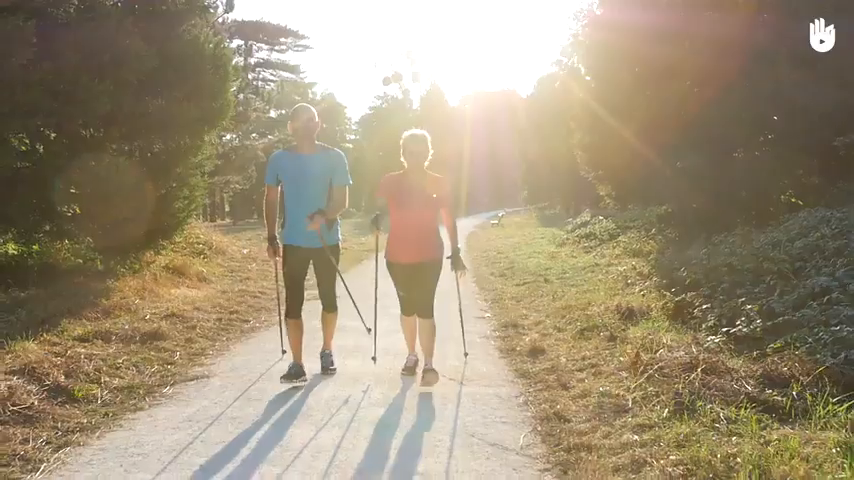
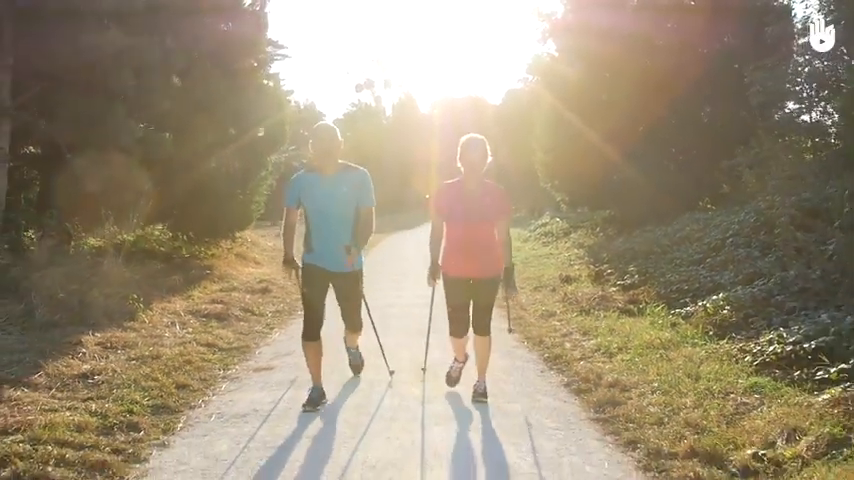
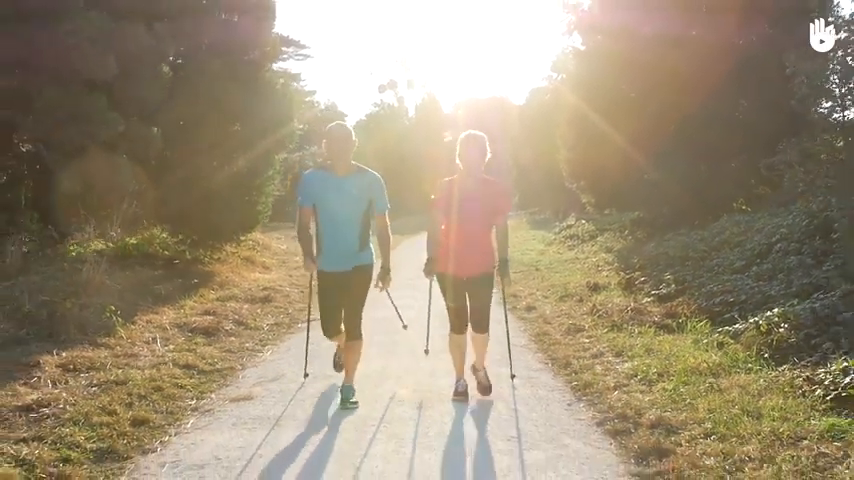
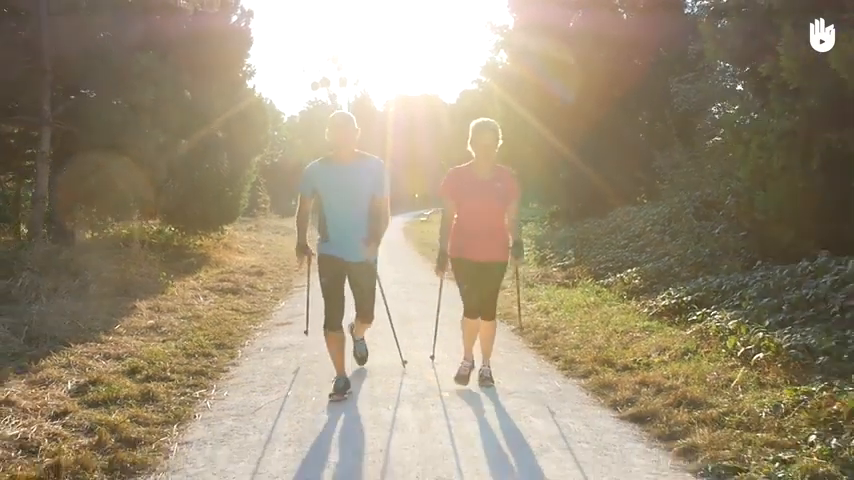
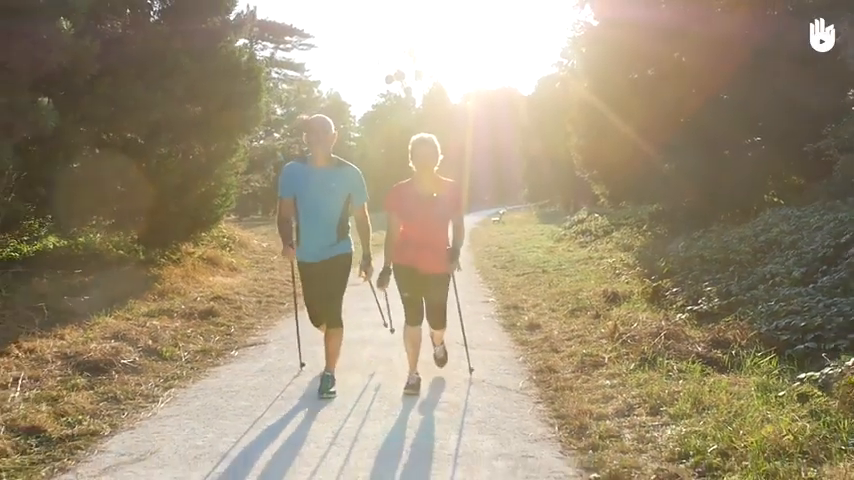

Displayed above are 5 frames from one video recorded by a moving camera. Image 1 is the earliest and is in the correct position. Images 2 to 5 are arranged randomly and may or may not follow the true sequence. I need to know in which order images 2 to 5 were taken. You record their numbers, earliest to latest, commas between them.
5, 3, 2, 4
